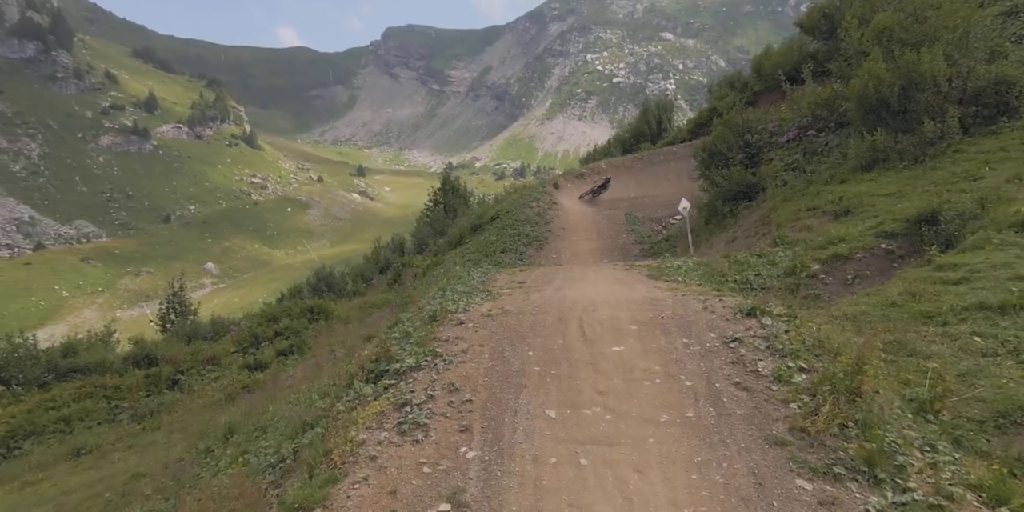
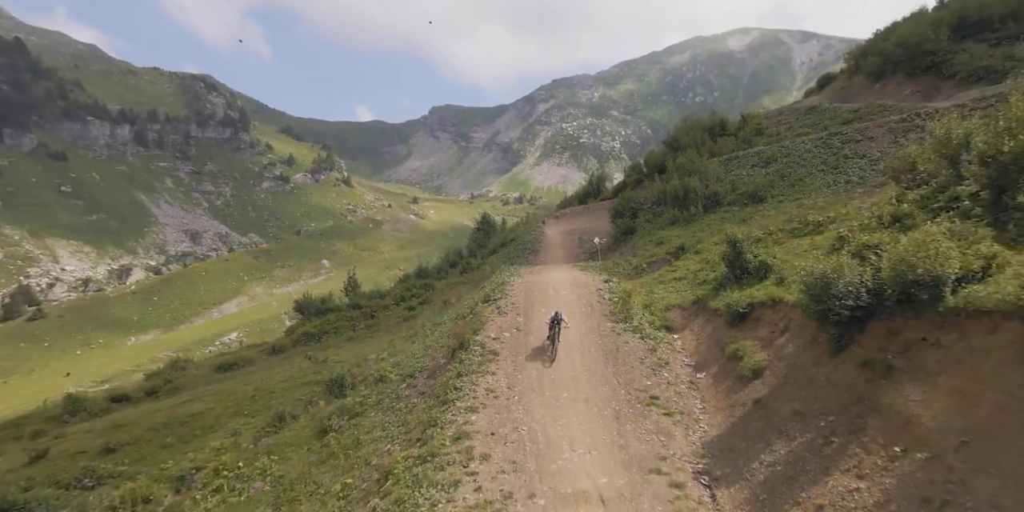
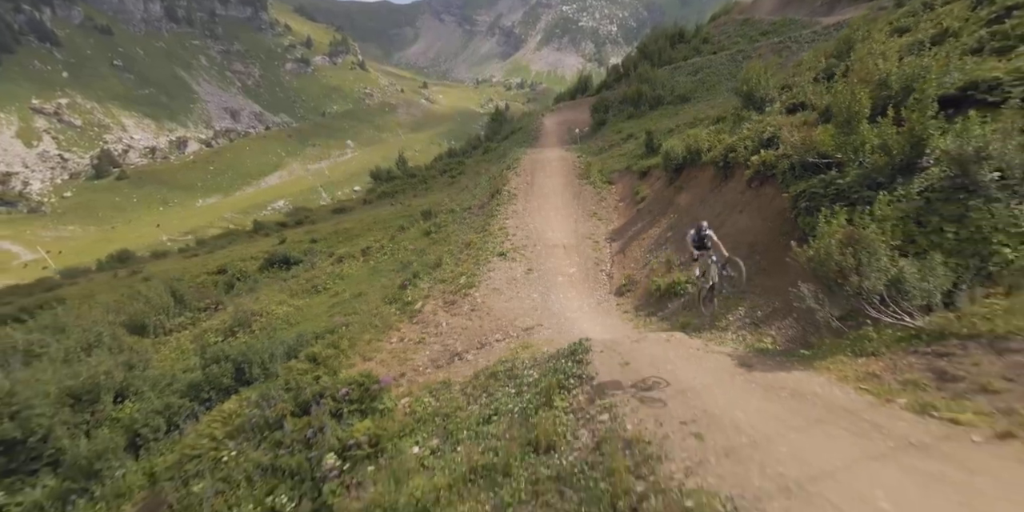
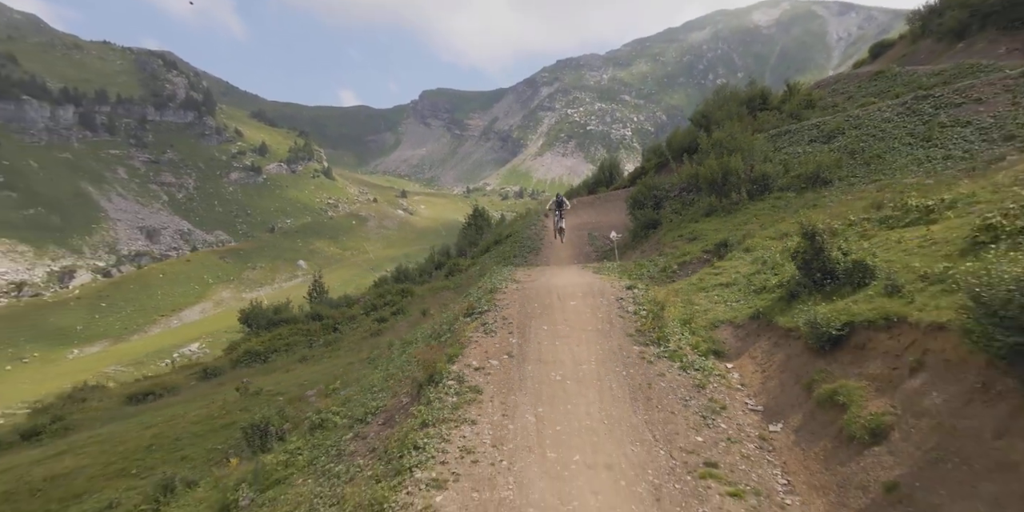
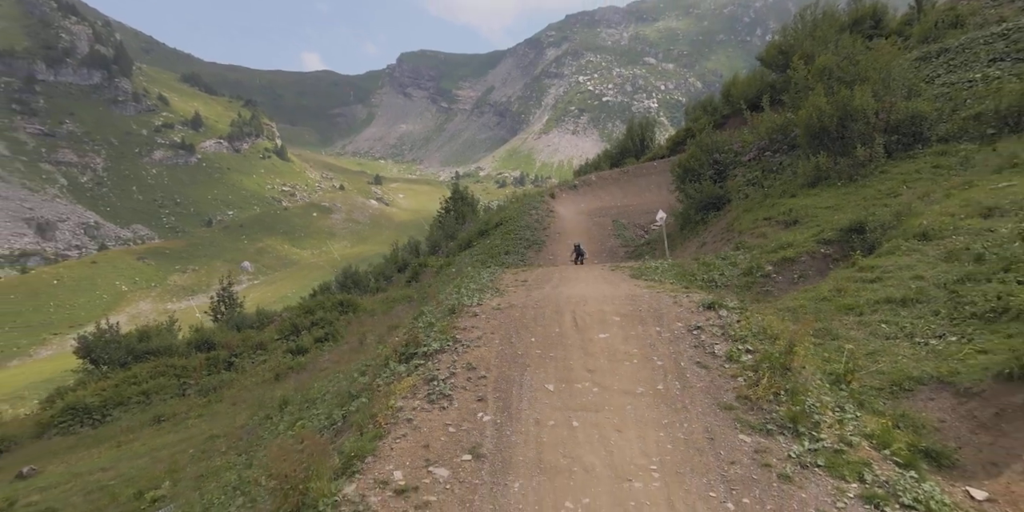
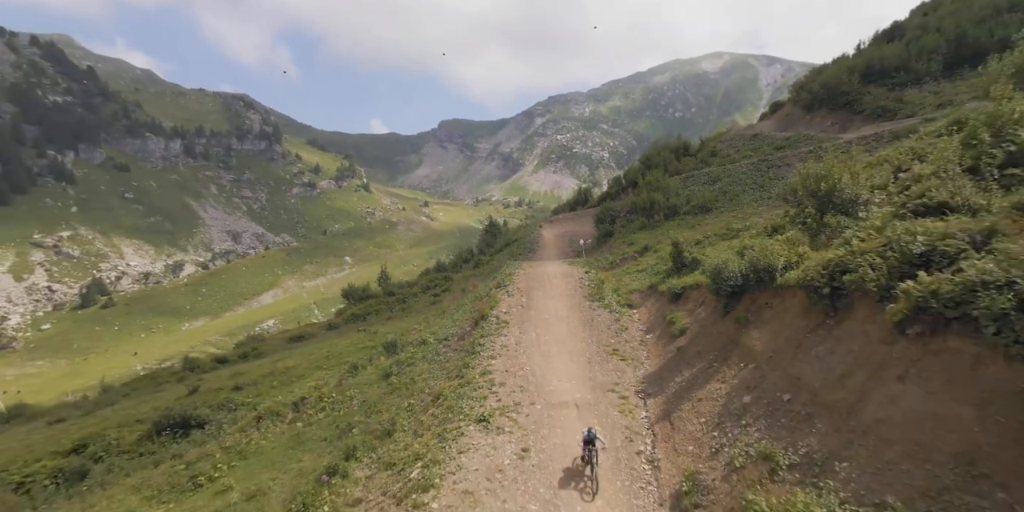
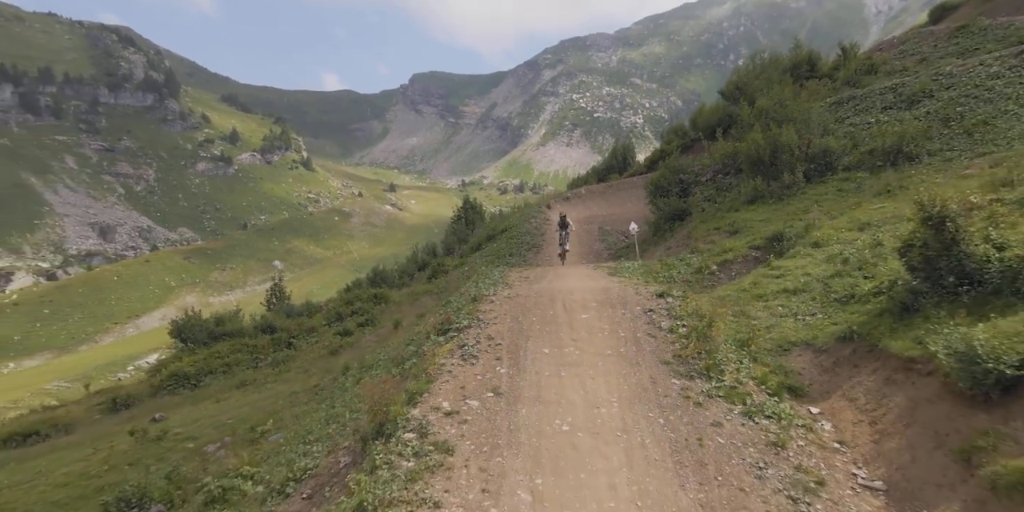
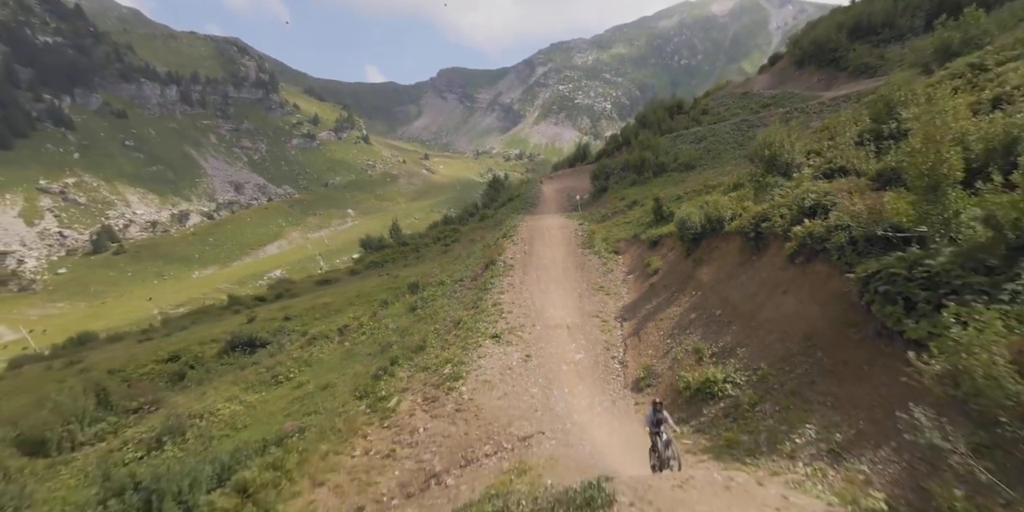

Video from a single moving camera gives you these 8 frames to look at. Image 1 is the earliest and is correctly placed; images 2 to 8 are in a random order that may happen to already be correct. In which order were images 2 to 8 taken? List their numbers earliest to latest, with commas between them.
5, 7, 4, 2, 6, 8, 3
